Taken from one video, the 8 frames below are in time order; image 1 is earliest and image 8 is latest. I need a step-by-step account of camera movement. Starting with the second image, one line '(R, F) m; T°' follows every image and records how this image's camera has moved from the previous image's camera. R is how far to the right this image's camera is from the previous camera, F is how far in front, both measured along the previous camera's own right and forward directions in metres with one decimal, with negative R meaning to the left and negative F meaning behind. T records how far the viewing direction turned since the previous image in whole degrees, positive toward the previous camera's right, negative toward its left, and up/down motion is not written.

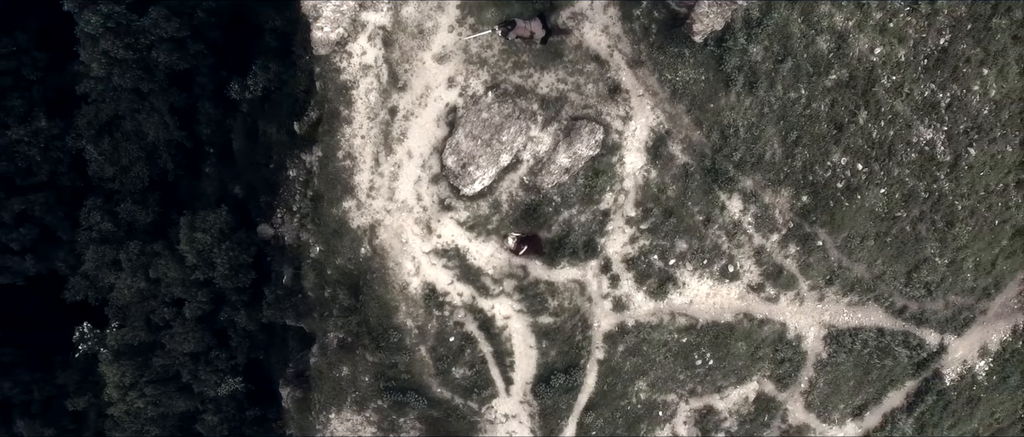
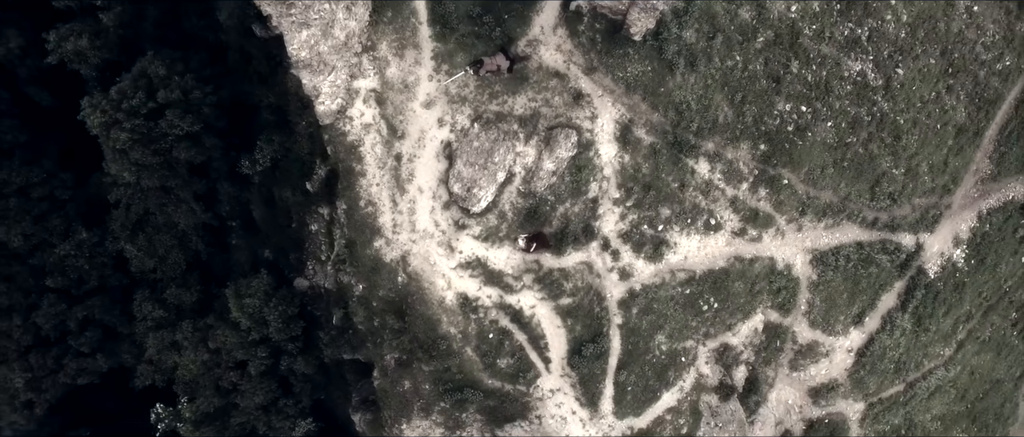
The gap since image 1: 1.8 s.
(-0.2, -3.0) m; 0°
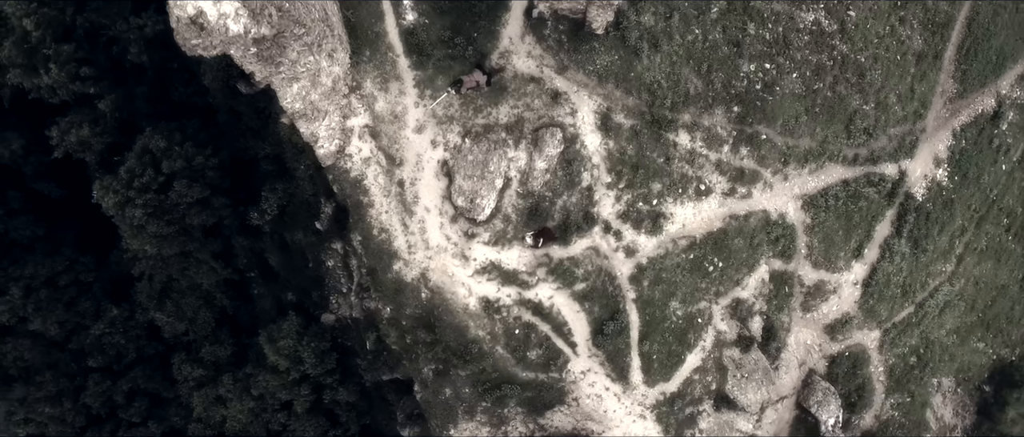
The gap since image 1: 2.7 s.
(-0.1, -1.4) m; 0°
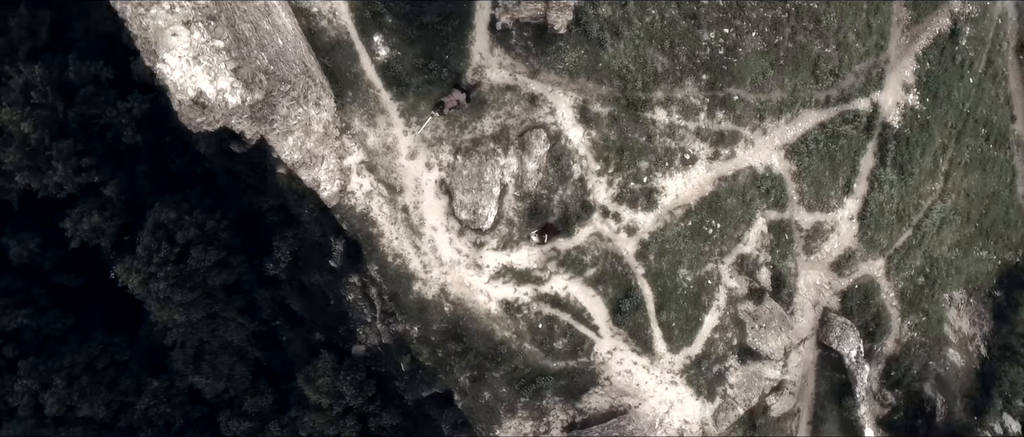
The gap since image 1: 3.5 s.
(-0.1, -1.2) m; 0°
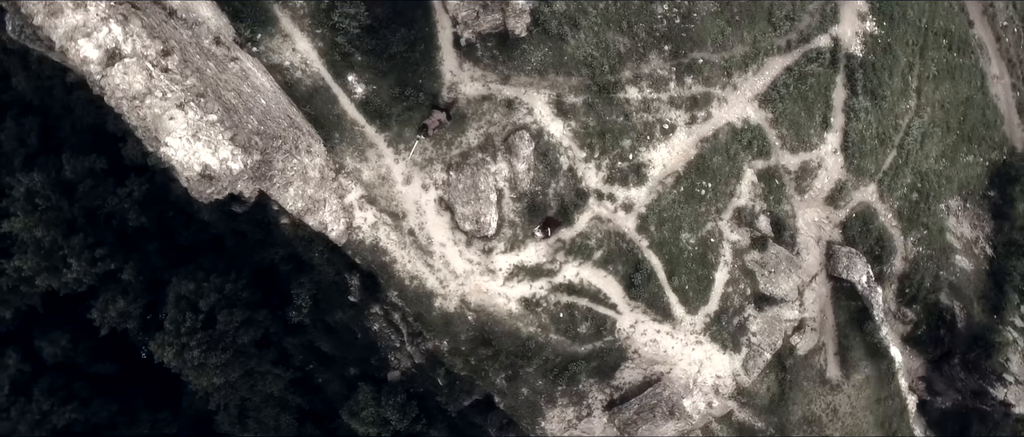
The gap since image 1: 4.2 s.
(0.0, -1.0) m; 0°
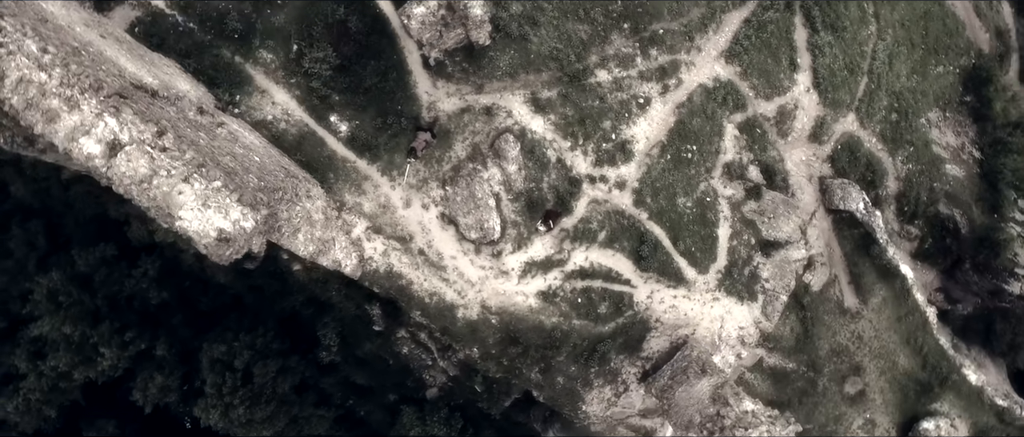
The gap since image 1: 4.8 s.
(0.0, -0.8) m; 0°
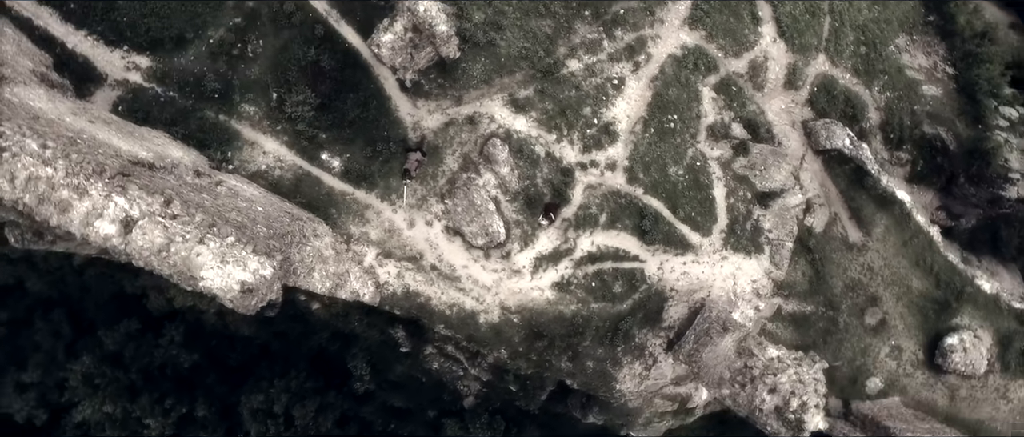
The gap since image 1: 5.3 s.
(0.0, -0.7) m; 0°
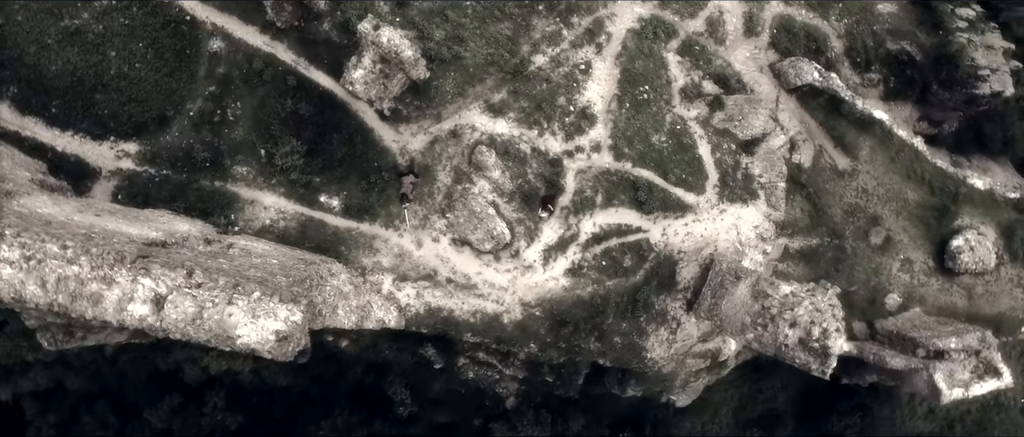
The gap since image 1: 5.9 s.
(0.0, -0.8) m; 0°
